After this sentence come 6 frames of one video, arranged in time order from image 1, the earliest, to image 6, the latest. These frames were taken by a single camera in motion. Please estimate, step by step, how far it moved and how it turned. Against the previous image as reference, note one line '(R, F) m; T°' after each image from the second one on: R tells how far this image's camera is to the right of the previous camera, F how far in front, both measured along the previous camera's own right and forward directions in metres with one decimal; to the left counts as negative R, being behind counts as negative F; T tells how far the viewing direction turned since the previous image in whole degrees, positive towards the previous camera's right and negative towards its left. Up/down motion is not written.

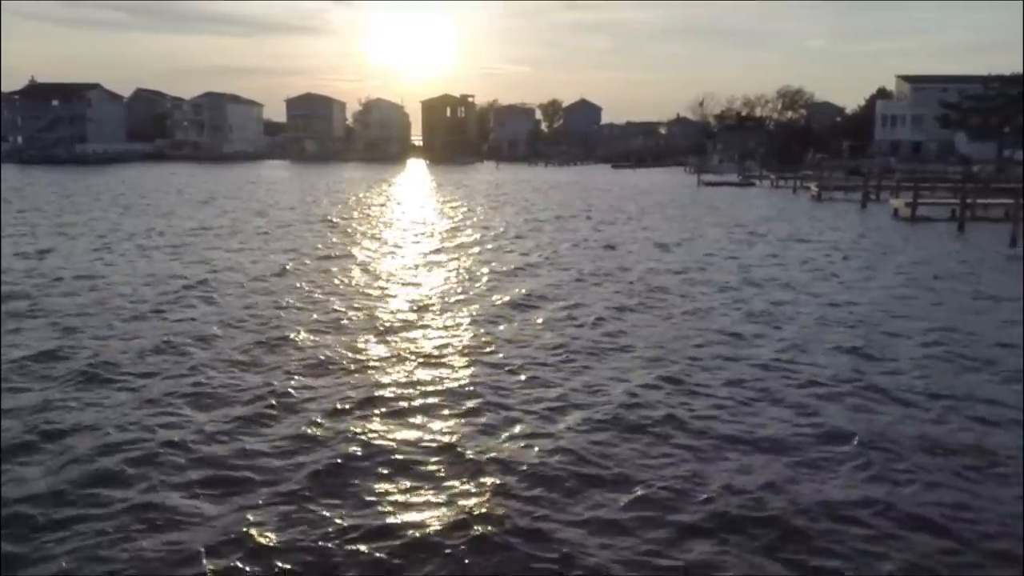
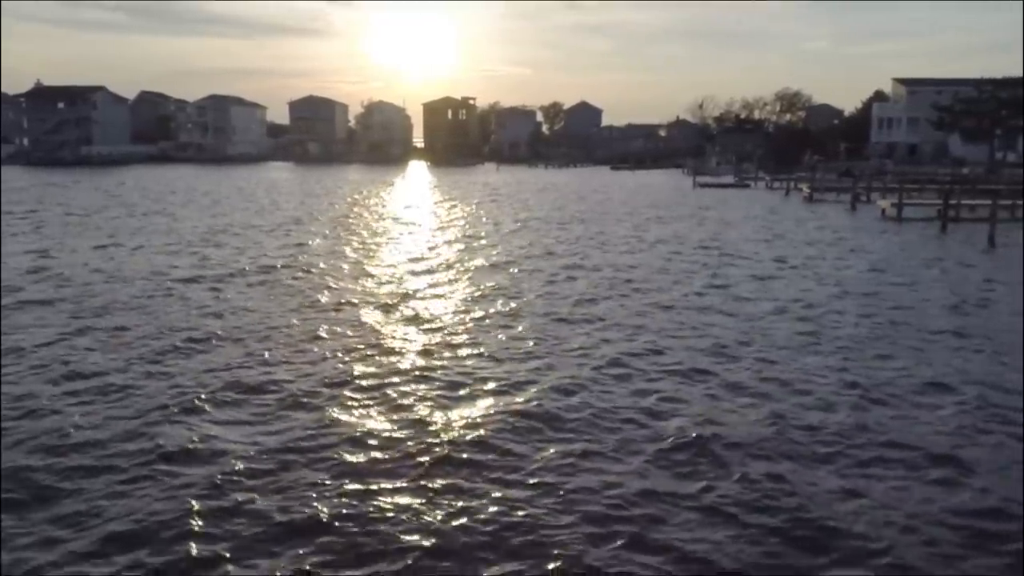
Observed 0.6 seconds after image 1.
(+0.1, -0.5) m; 0°
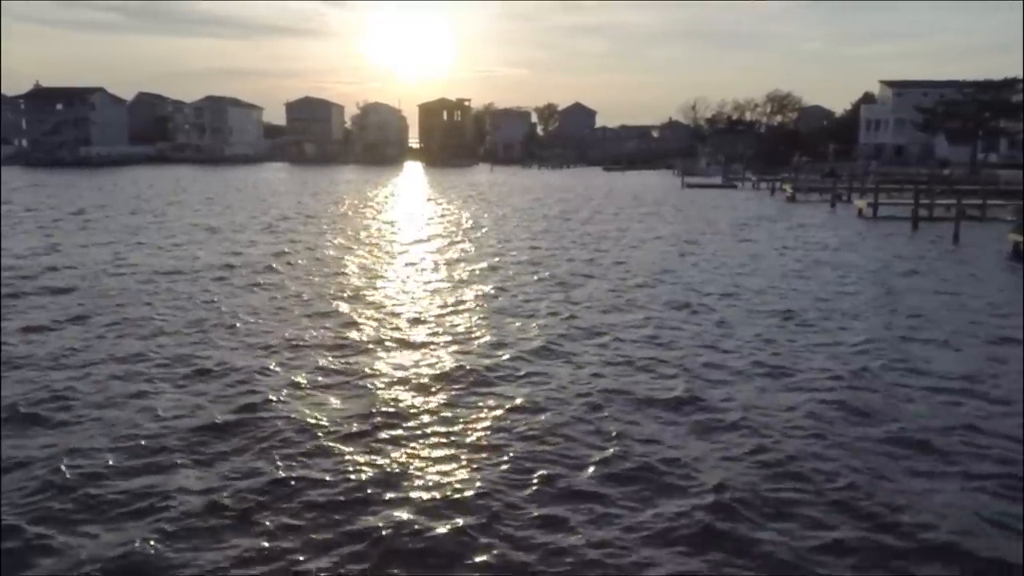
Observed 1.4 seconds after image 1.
(+0.2, -0.6) m; 0°
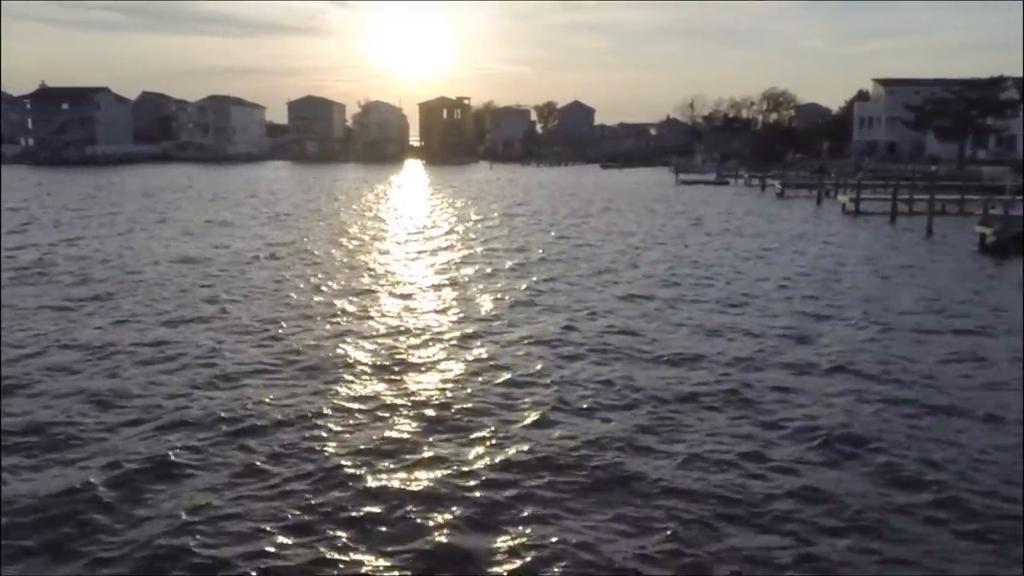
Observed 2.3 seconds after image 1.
(+0.1, -0.8) m; 0°
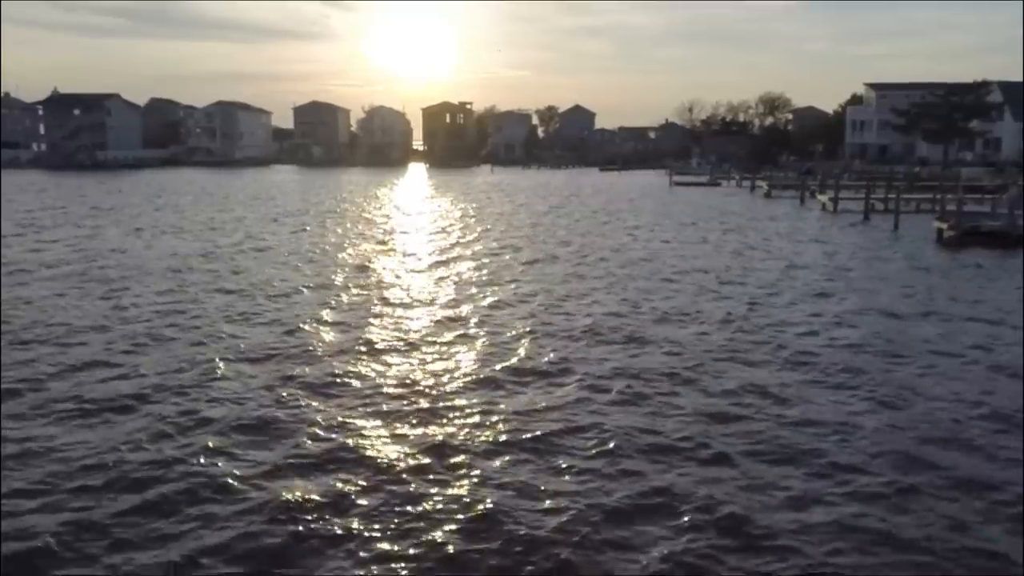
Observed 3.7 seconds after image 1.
(+0.2, -1.1) m; 0°
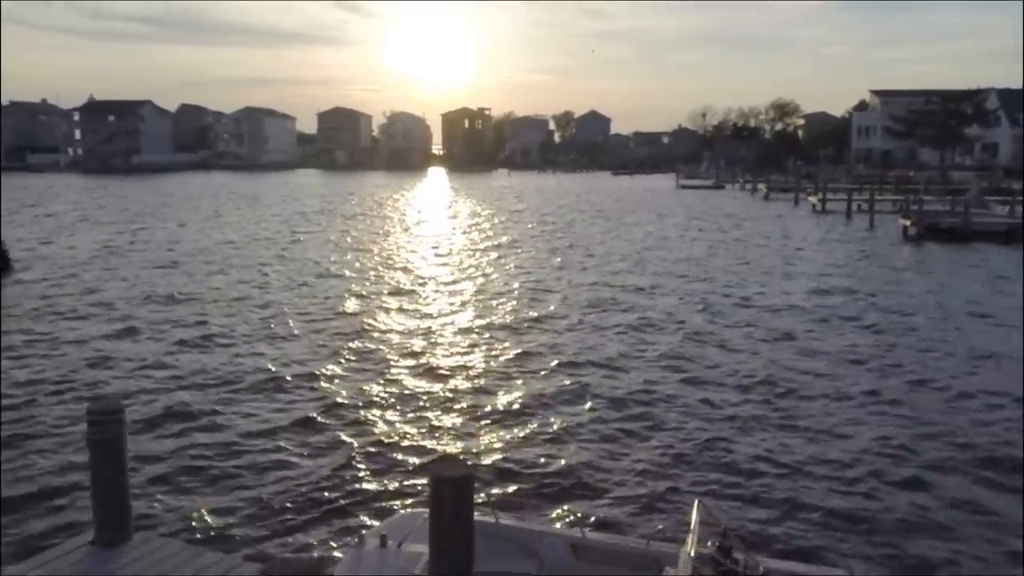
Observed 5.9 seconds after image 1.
(+0.2, -1.8) m; -1°
